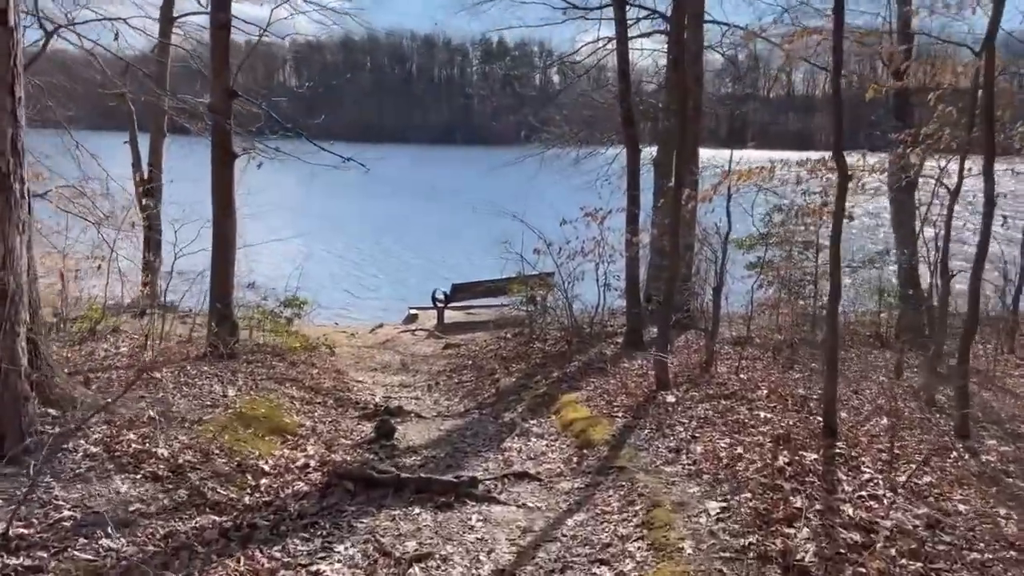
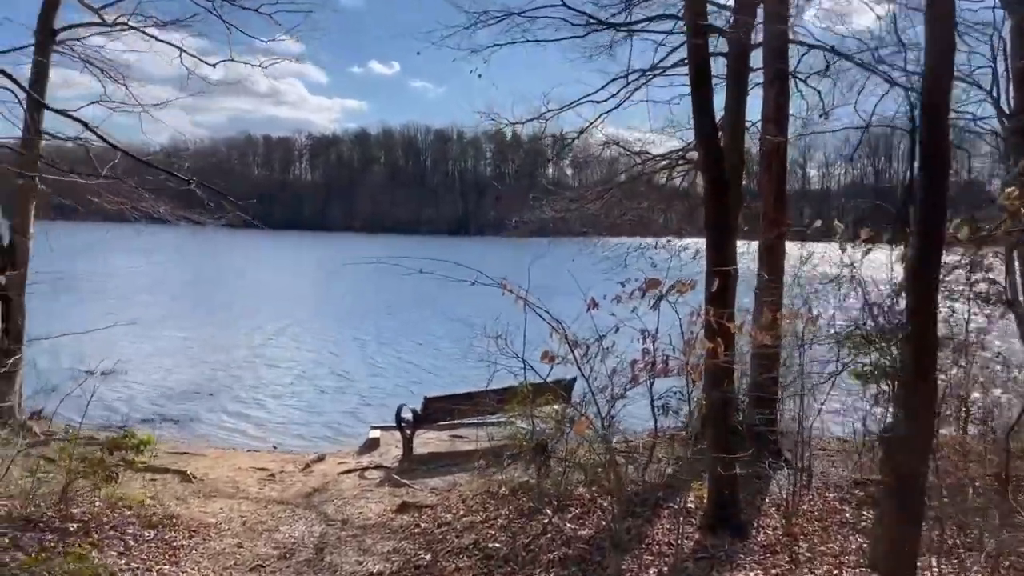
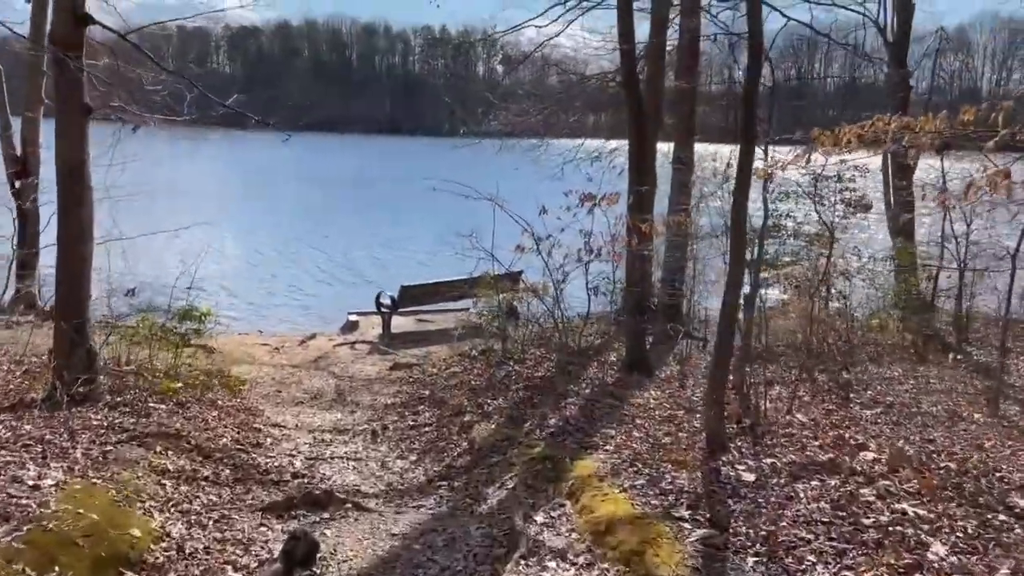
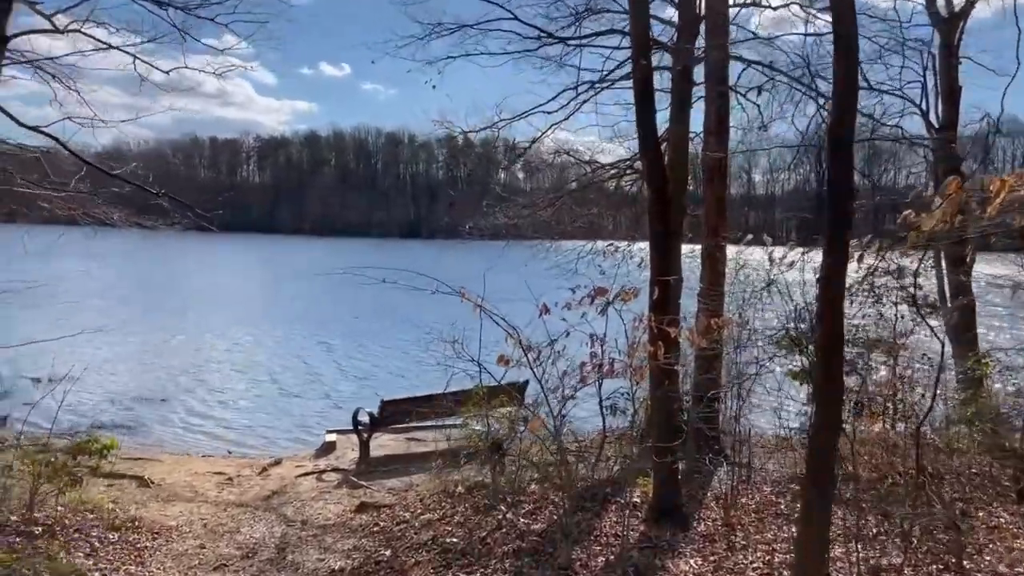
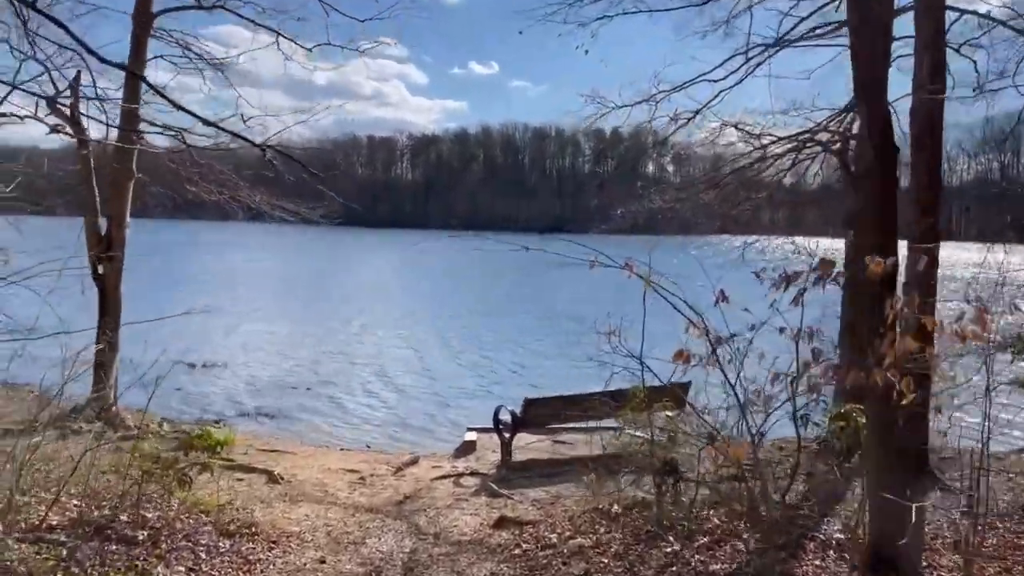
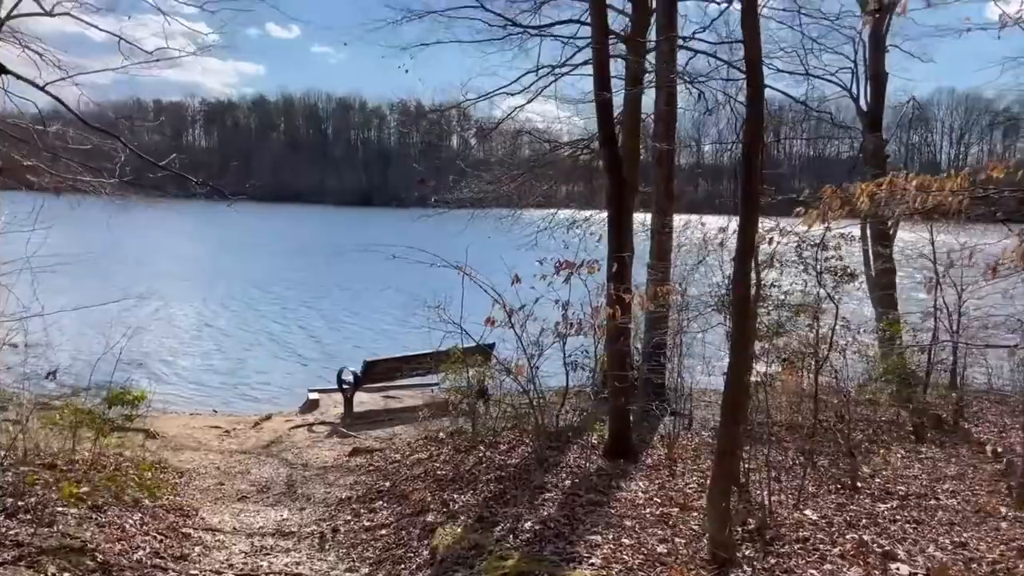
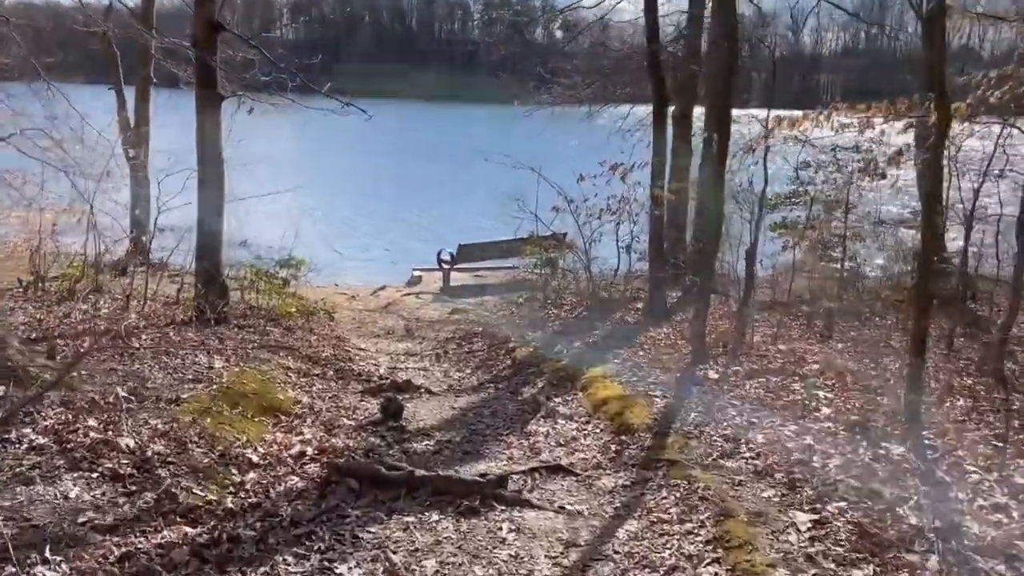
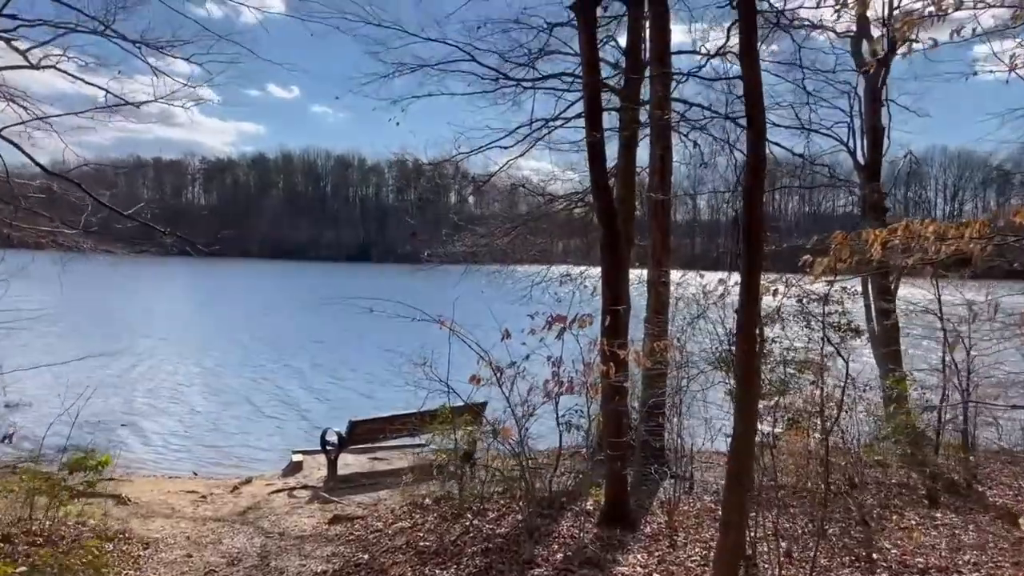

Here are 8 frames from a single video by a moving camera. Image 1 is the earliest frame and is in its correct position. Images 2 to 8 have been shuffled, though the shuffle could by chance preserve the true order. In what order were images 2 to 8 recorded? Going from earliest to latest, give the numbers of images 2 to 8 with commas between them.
7, 3, 6, 8, 4, 2, 5
